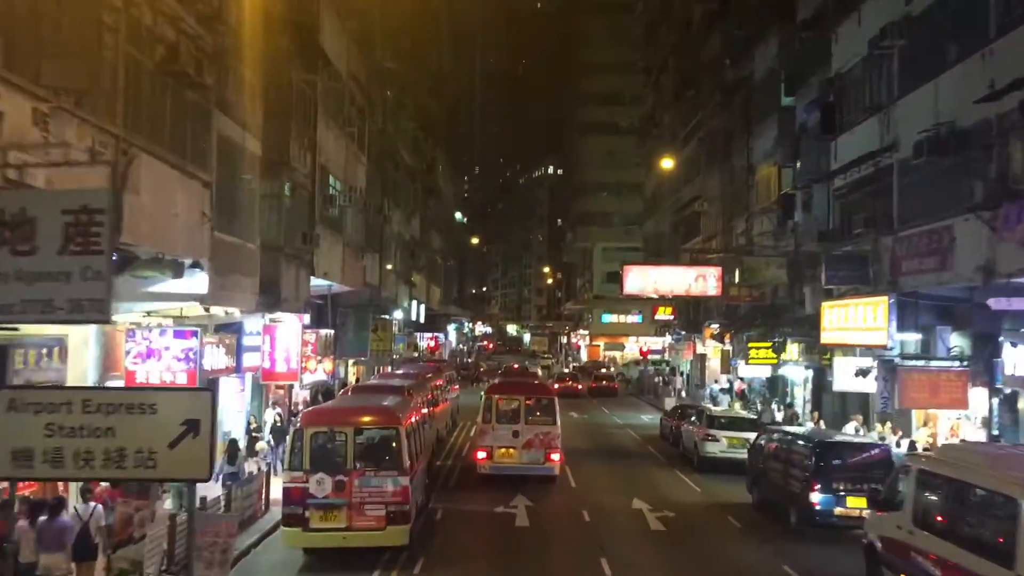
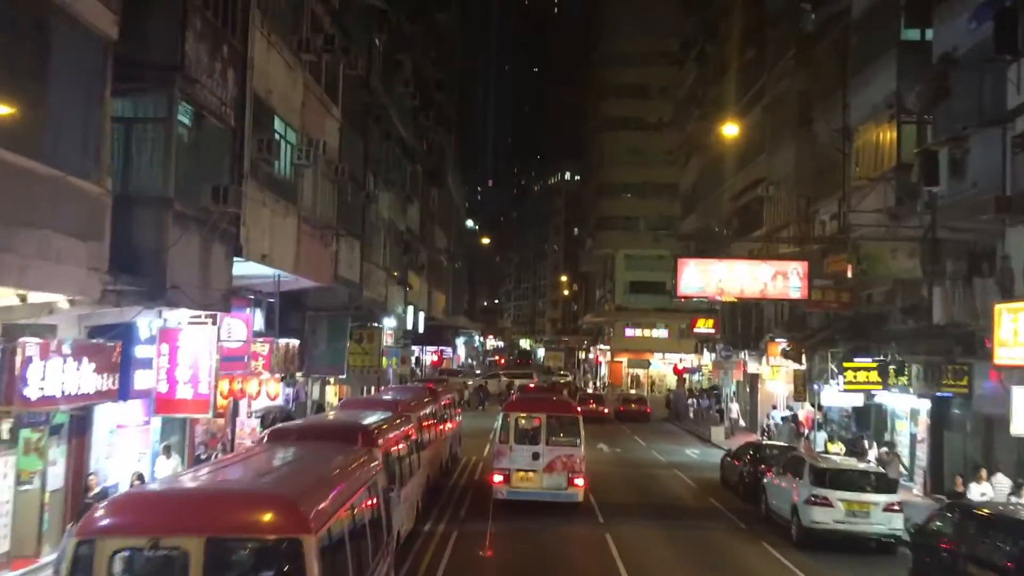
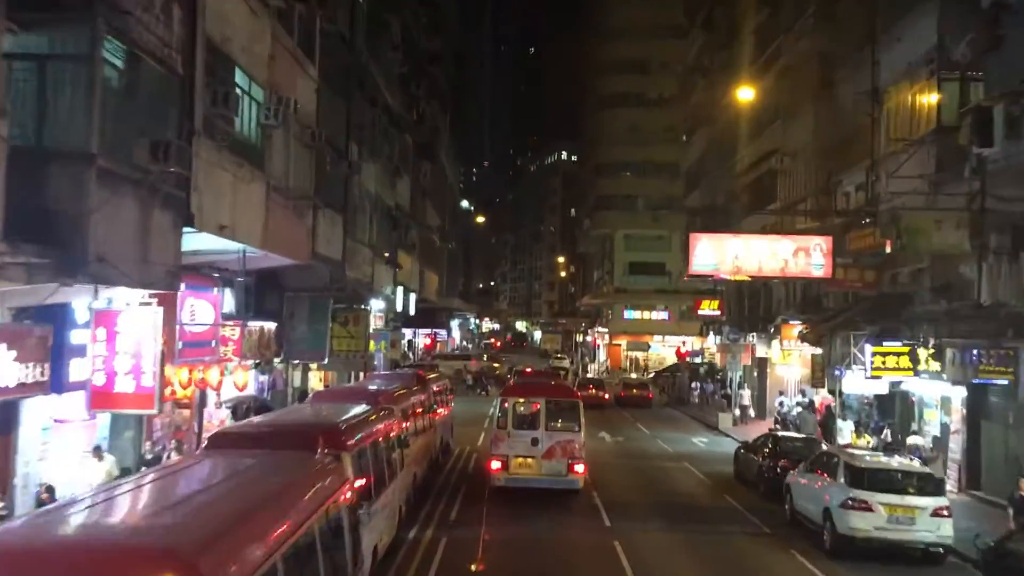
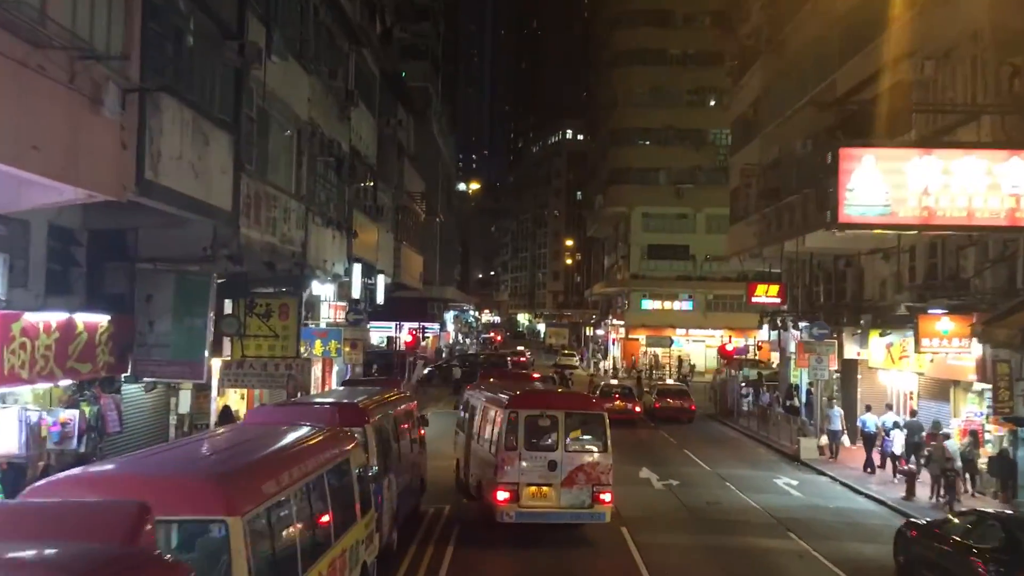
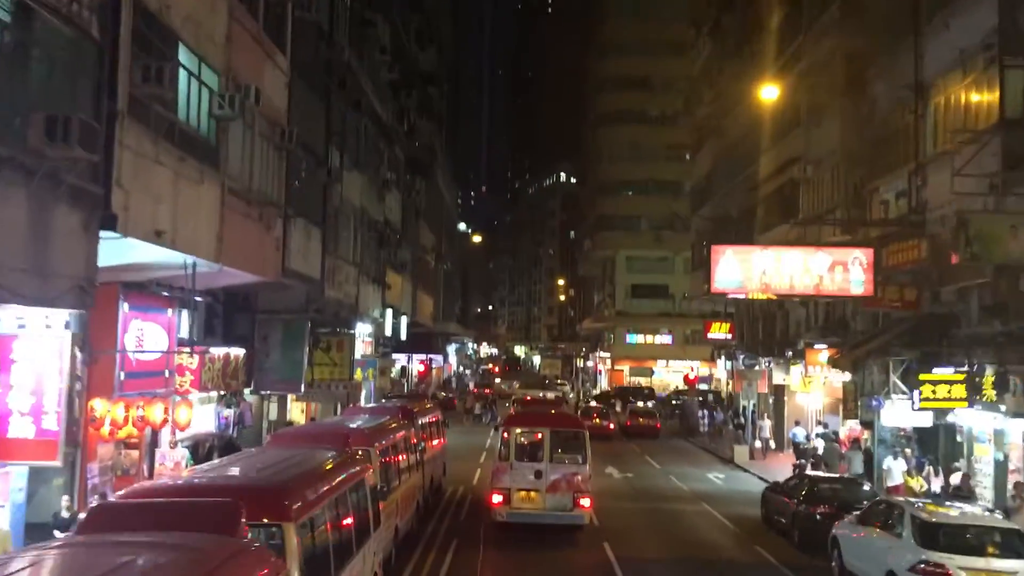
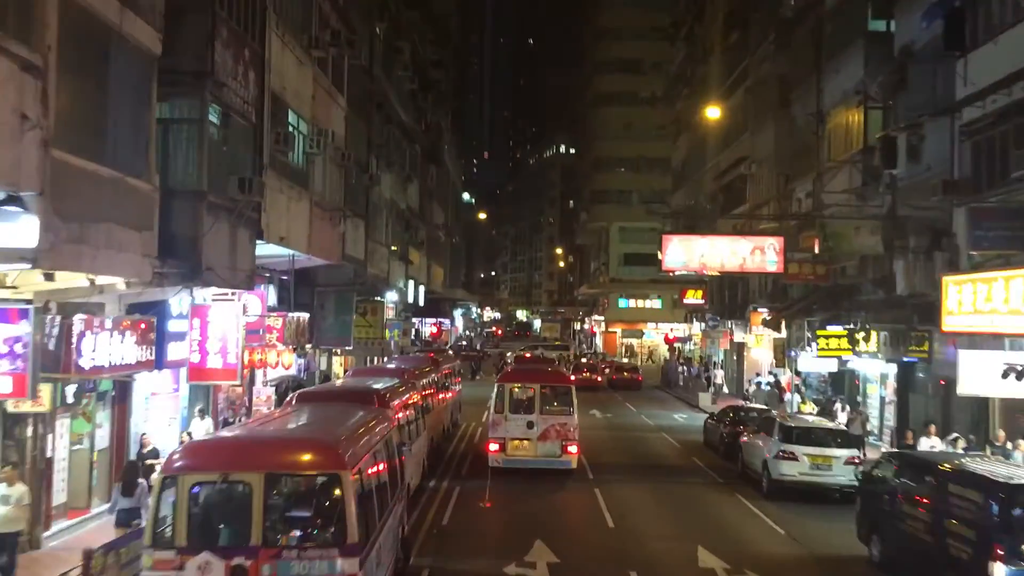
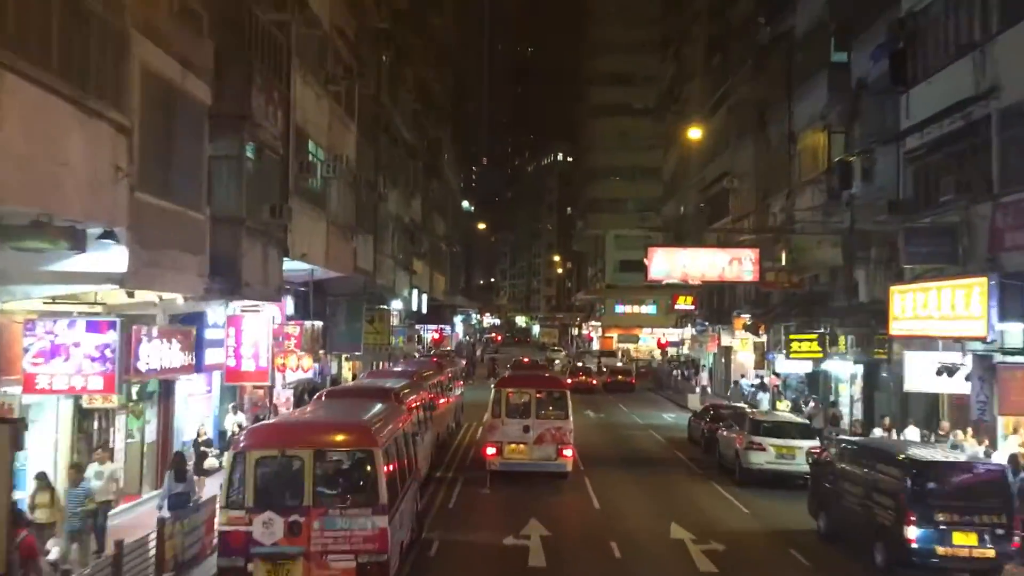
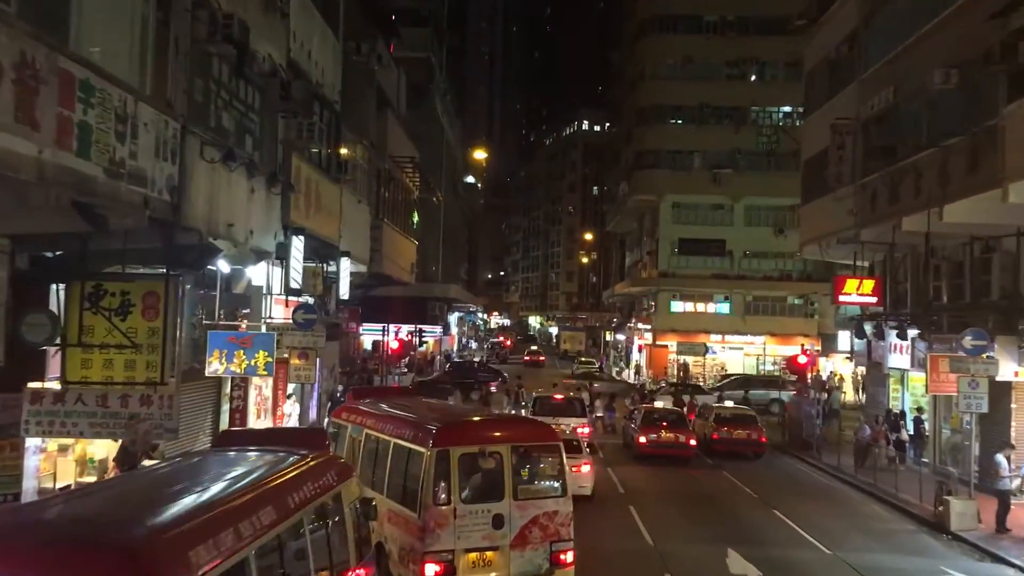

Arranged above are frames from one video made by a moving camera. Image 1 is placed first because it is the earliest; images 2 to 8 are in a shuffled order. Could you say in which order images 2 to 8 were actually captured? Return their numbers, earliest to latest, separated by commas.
7, 6, 2, 3, 5, 4, 8
